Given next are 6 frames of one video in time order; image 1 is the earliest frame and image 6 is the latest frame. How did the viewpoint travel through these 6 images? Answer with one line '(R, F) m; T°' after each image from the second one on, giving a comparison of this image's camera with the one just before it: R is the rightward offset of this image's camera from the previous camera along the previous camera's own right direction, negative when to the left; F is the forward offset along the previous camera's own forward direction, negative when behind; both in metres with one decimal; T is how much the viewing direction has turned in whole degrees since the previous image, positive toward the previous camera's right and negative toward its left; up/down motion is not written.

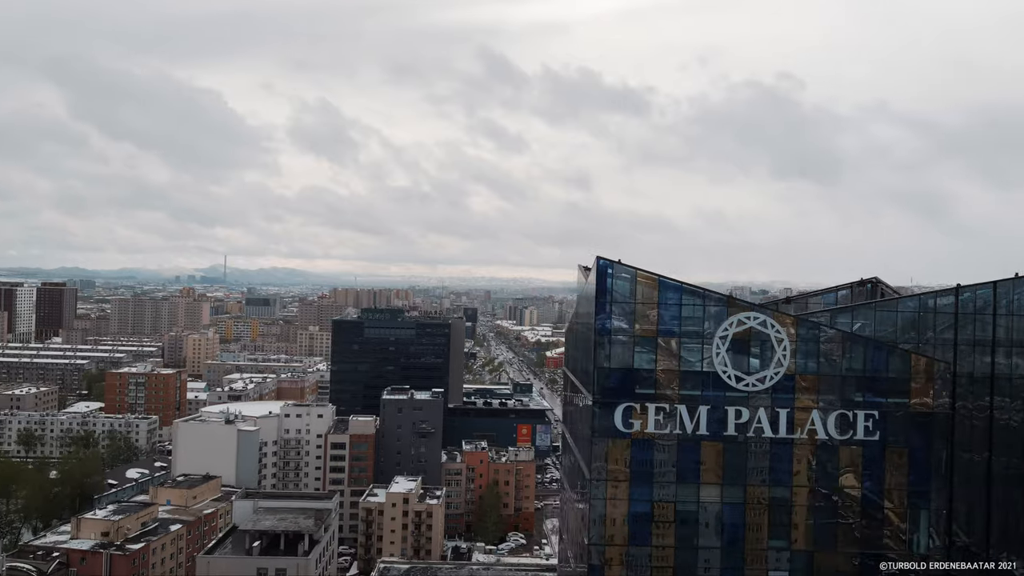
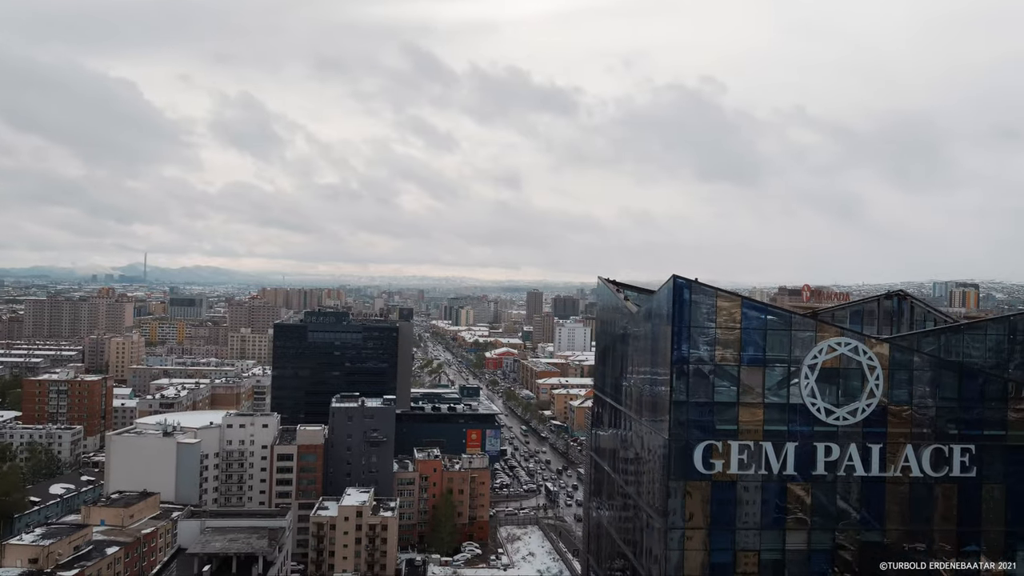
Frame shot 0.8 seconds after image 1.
(-0.8, +0.8) m; +5°
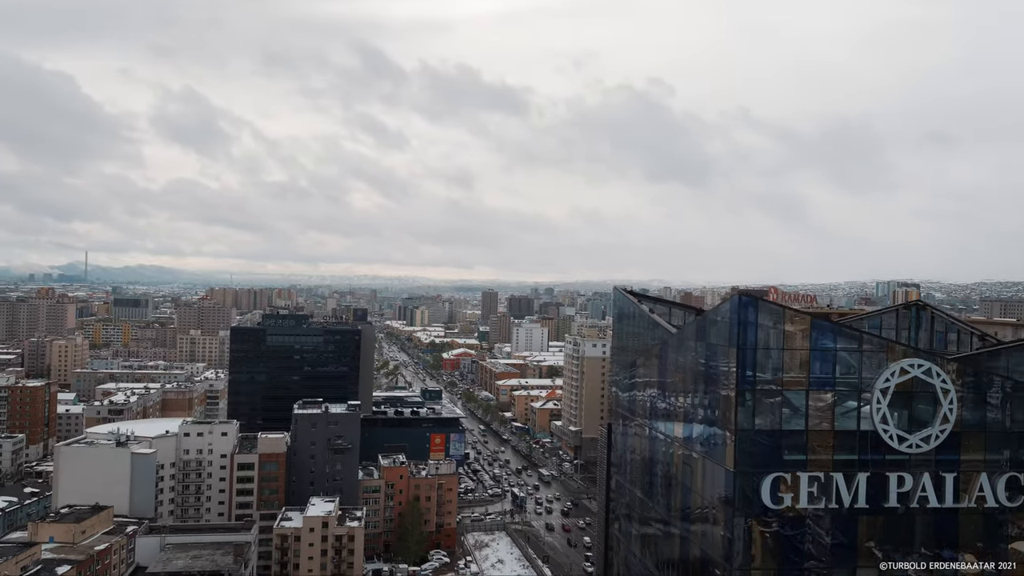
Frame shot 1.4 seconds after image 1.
(-0.6, +0.5) m; +3°
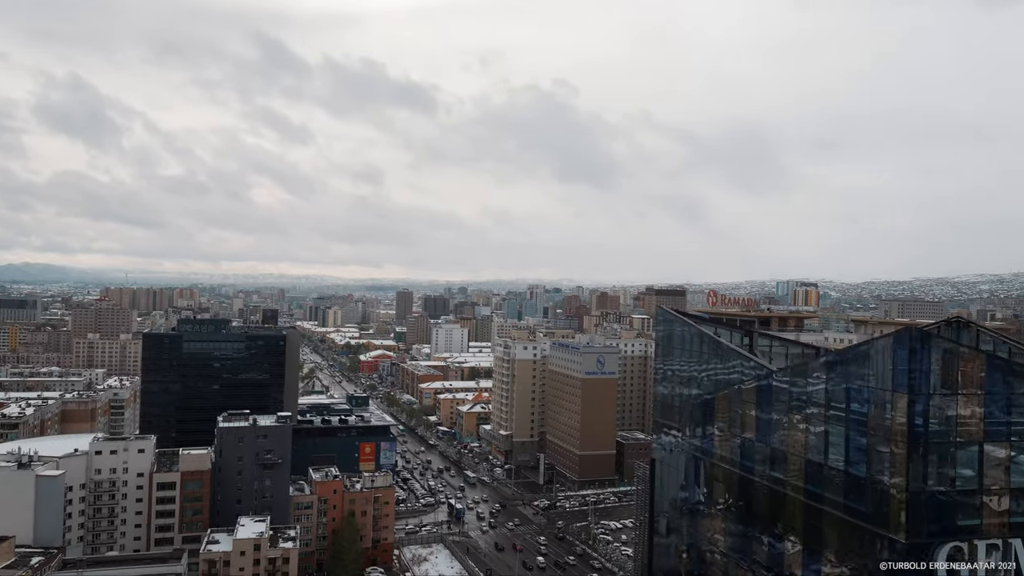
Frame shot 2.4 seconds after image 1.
(-1.0, +1.0) m; +6°
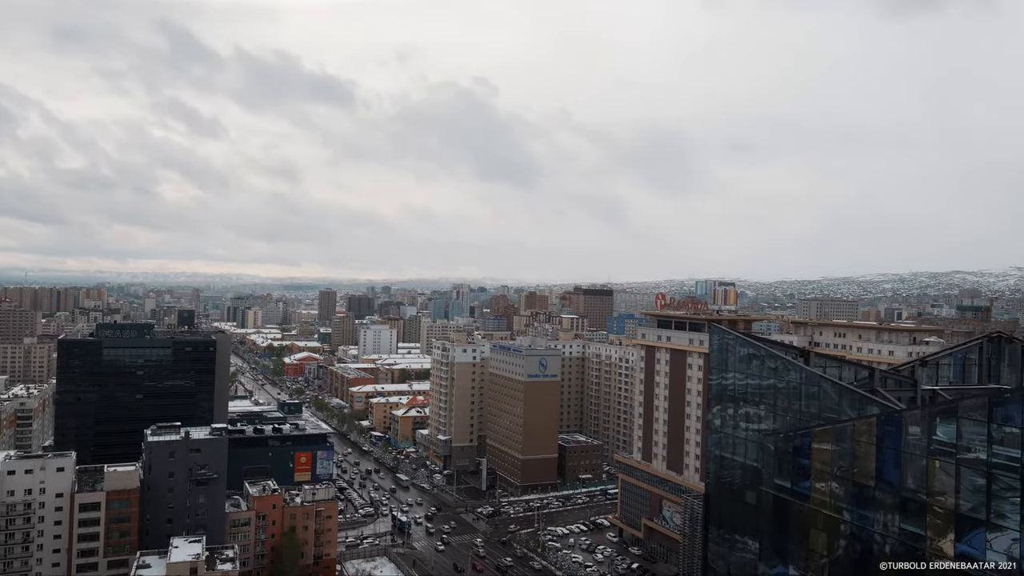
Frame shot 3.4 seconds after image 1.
(-0.9, +0.8) m; +6°
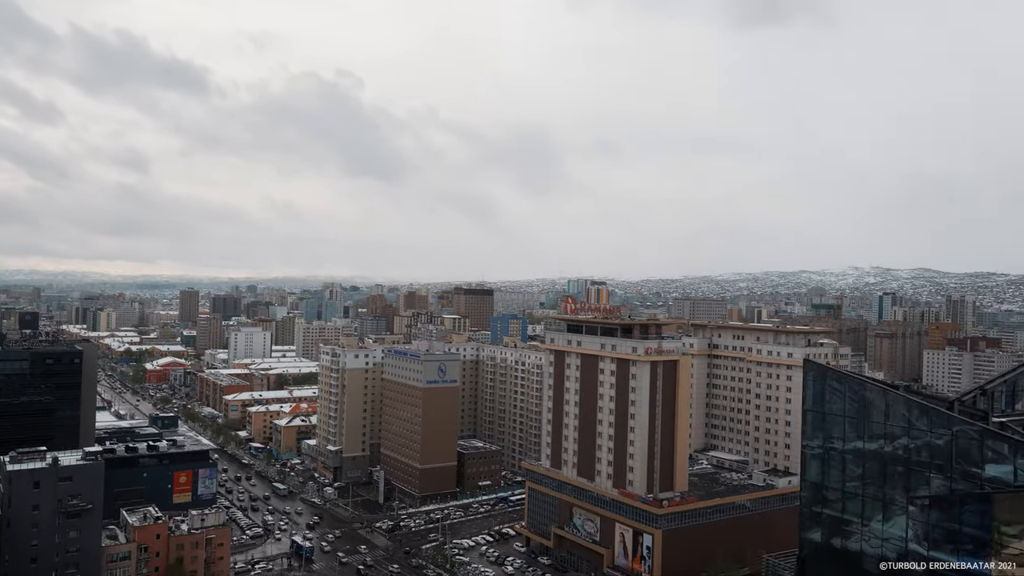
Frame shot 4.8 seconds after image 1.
(-1.3, +1.2) m; +9°
